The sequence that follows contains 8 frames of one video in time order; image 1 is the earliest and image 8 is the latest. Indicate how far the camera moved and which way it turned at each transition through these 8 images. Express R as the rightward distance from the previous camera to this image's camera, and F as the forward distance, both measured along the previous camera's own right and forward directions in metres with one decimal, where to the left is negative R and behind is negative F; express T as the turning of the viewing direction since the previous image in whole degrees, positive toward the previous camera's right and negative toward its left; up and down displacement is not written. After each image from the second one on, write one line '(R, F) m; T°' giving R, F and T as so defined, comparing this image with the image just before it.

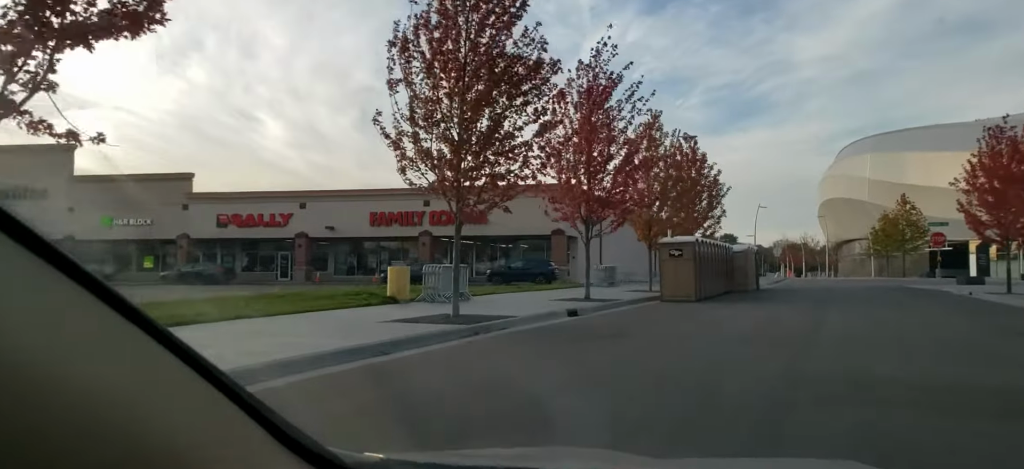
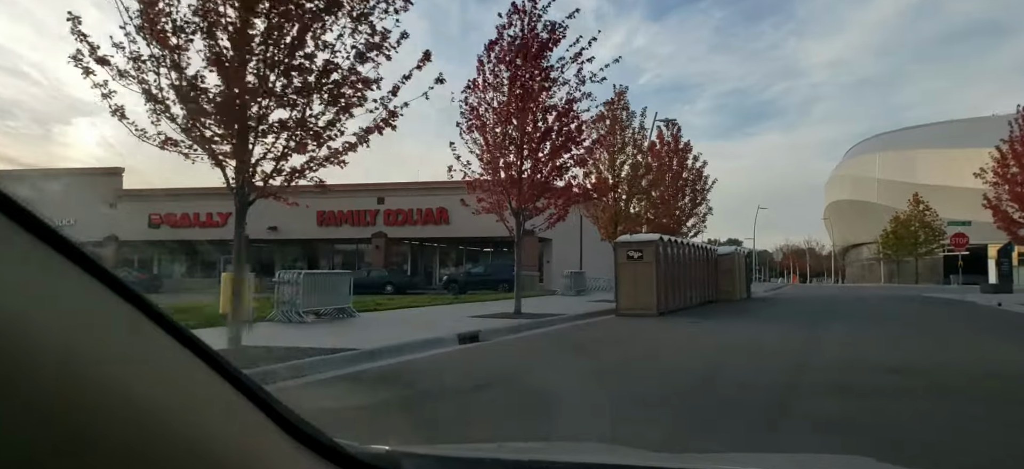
(+2.0, +3.9) m; -1°
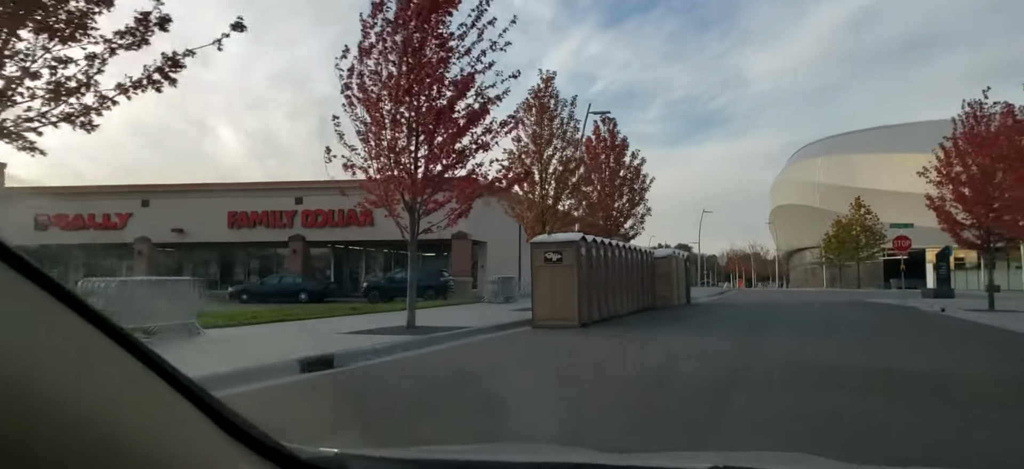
(+1.1, +2.0) m; +4°
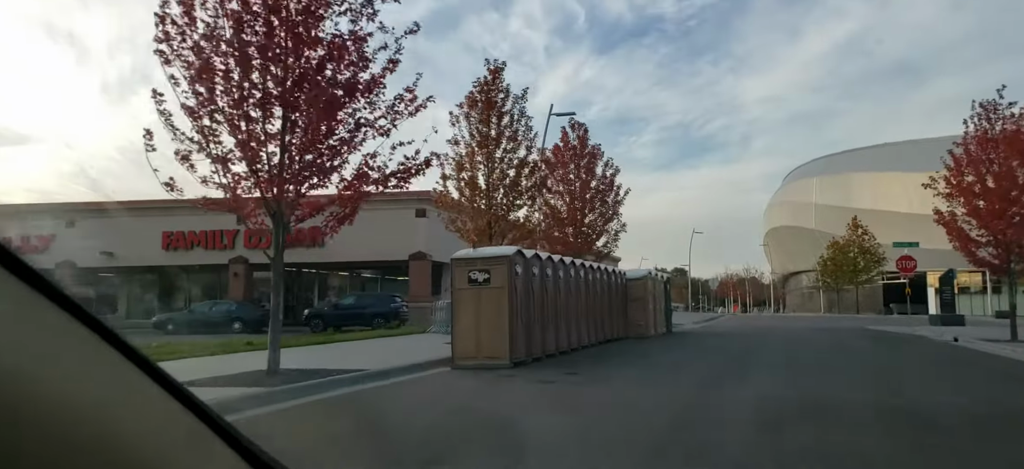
(+1.3, +2.7) m; 0°
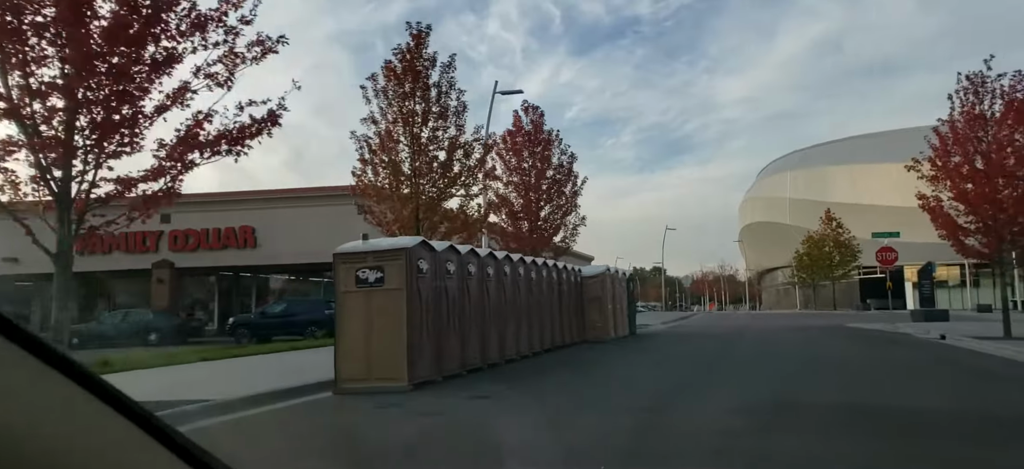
(+1.0, +2.1) m; +2°
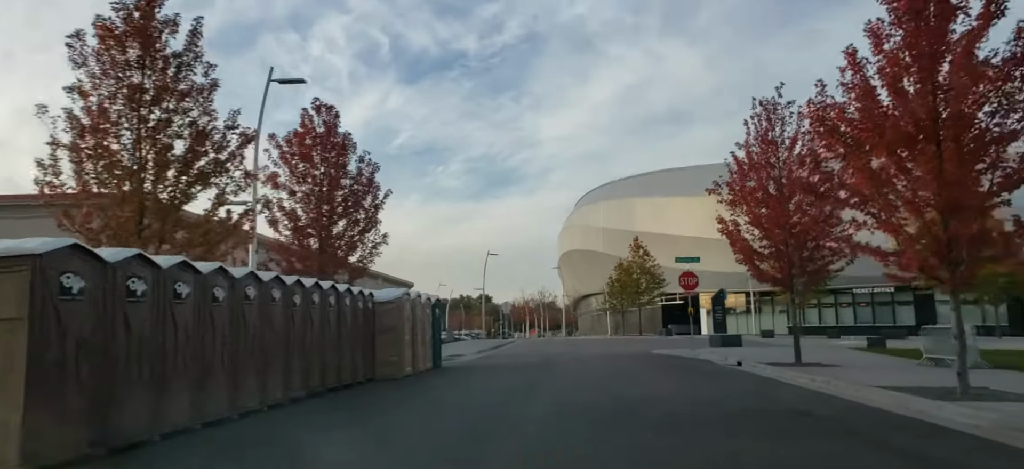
(+1.0, +2.1) m; +15°
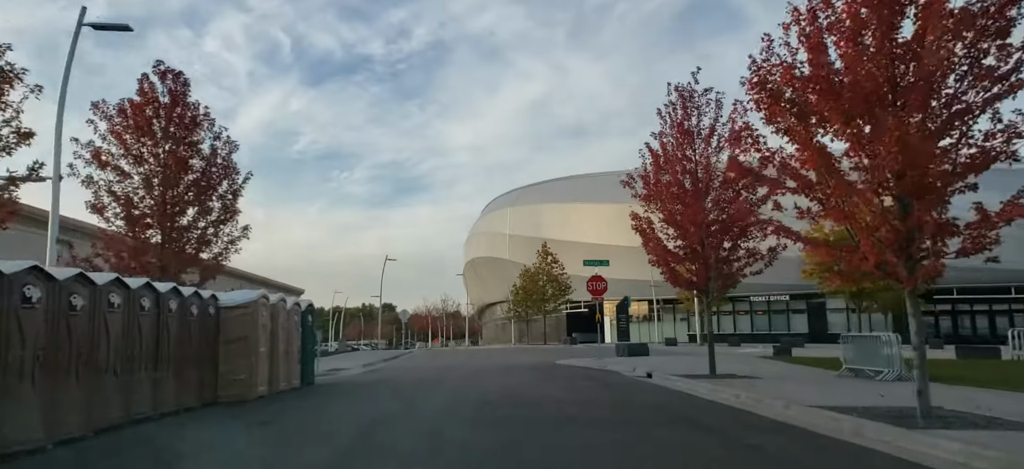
(+0.4, +2.2) m; +8°
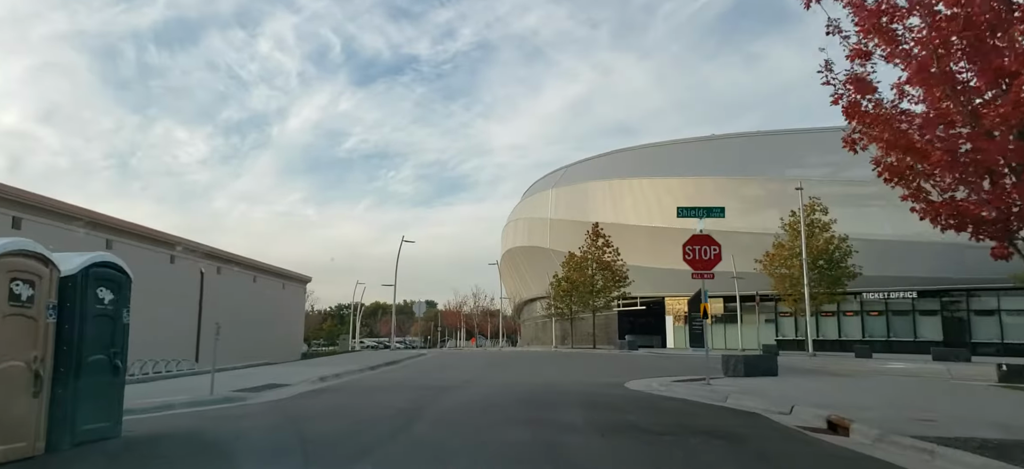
(0.0, +8.7) m; -4°
